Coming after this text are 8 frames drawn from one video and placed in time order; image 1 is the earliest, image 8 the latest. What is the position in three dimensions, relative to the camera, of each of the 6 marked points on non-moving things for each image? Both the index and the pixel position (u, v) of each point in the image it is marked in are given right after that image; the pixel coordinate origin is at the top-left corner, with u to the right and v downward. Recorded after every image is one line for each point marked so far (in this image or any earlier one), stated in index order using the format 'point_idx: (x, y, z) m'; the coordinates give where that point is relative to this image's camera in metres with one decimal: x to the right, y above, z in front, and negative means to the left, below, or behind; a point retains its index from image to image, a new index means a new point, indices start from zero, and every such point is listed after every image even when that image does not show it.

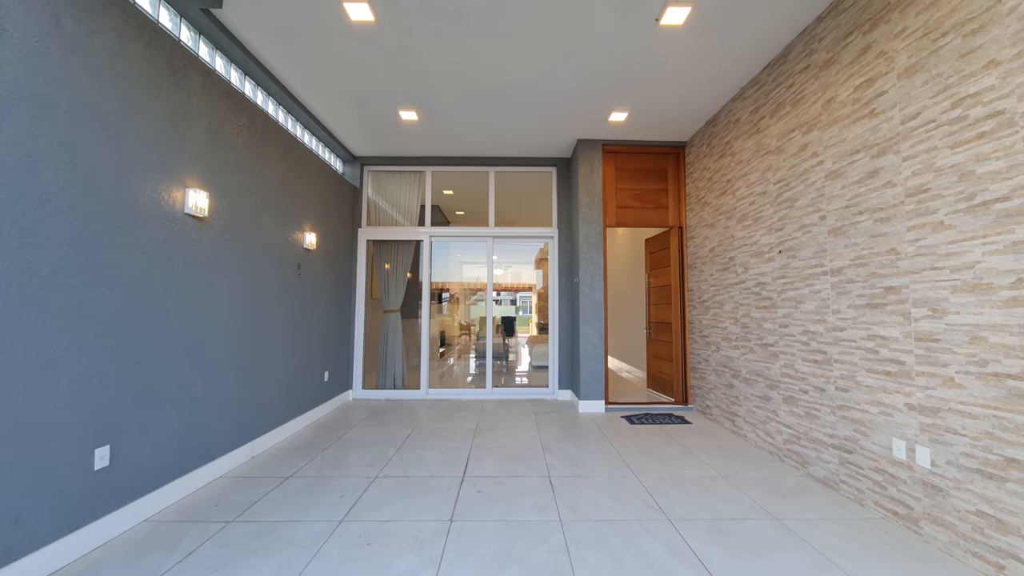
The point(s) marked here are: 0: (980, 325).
0: (+2.1, -0.2, +1.9) m
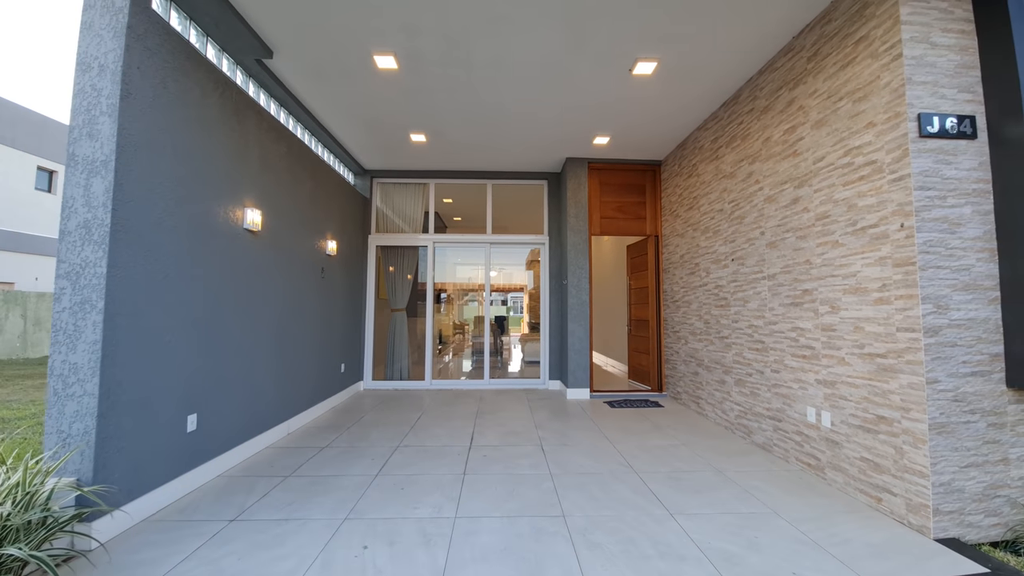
0: (+2.1, -0.2, +2.5) m
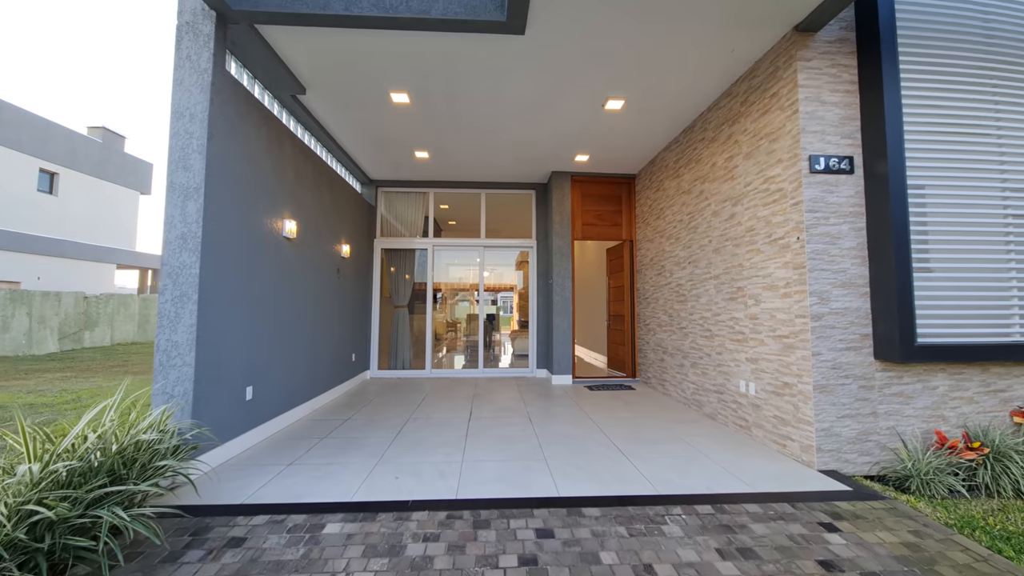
0: (+2.1, -0.2, +3.3) m
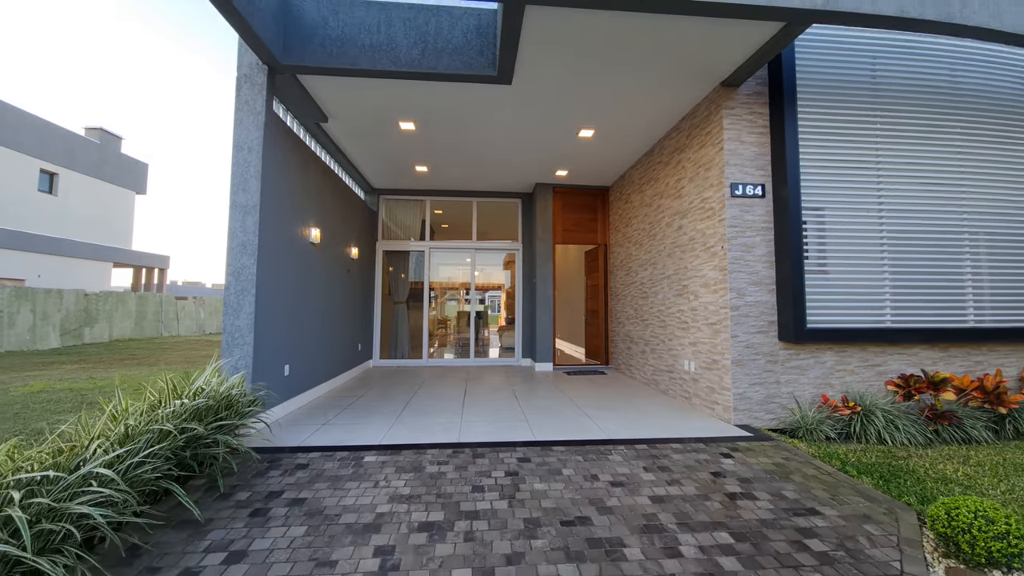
0: (+2.0, -0.1, +4.2) m
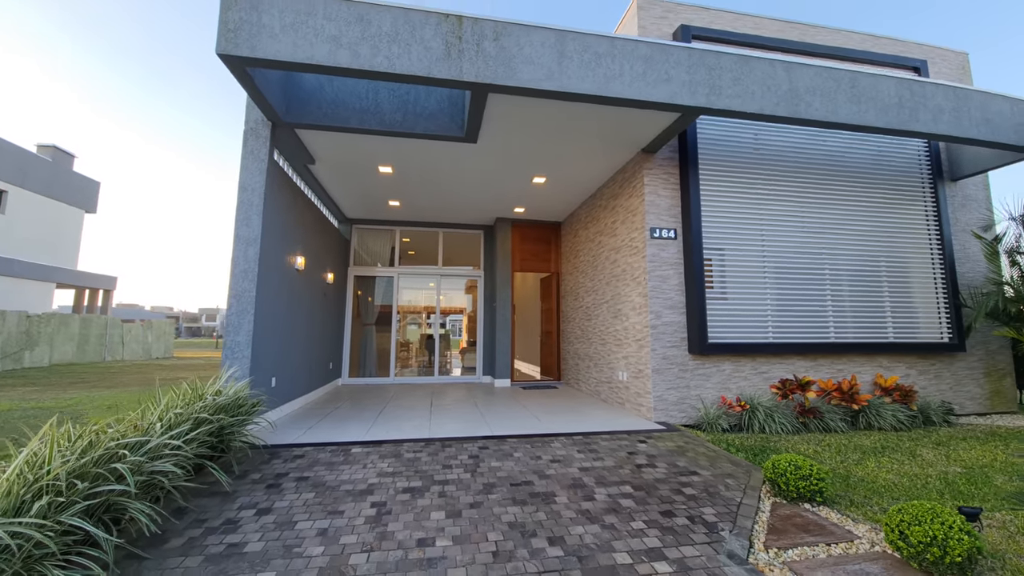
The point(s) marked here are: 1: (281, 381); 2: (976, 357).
0: (+1.5, -0.4, +5.1) m
1: (-2.6, -1.1, +4.8) m
2: (+6.4, -1.0, +5.7) m
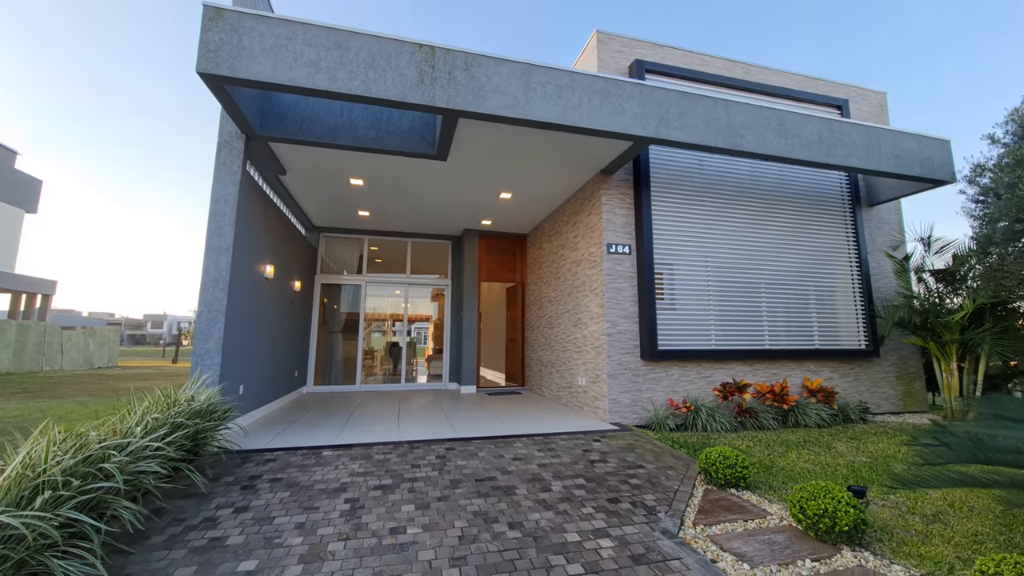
0: (+1.1, -0.6, +5.5) m
1: (-3.1, -1.2, +4.8) m
2: (+5.9, -1.2, +6.5) m
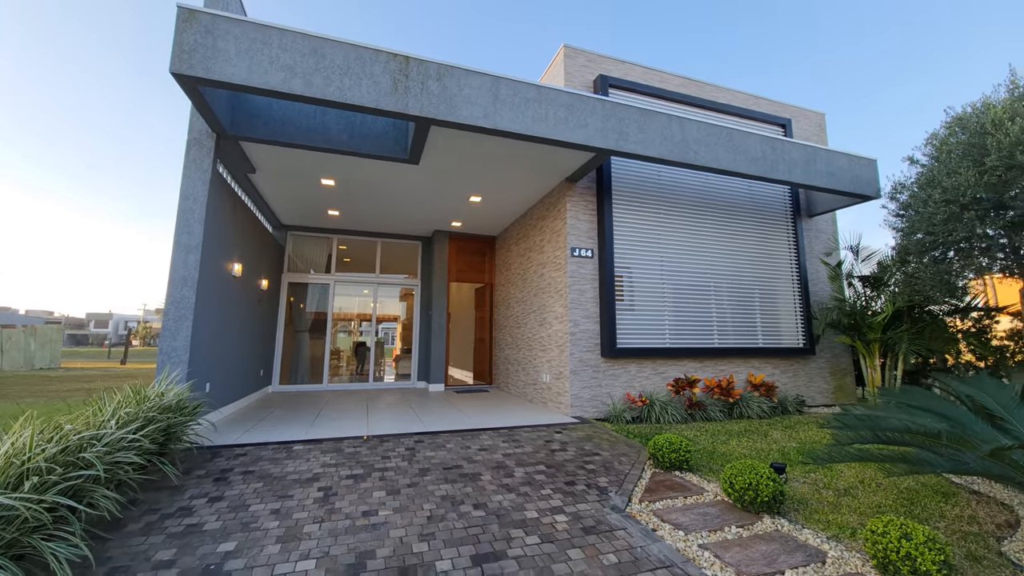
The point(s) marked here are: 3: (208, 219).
0: (+0.6, -0.6, +5.8) m
1: (-3.4, -1.1, +4.8) m
2: (+5.4, -1.2, +7.2) m
3: (-3.3, +0.7, +4.5) m
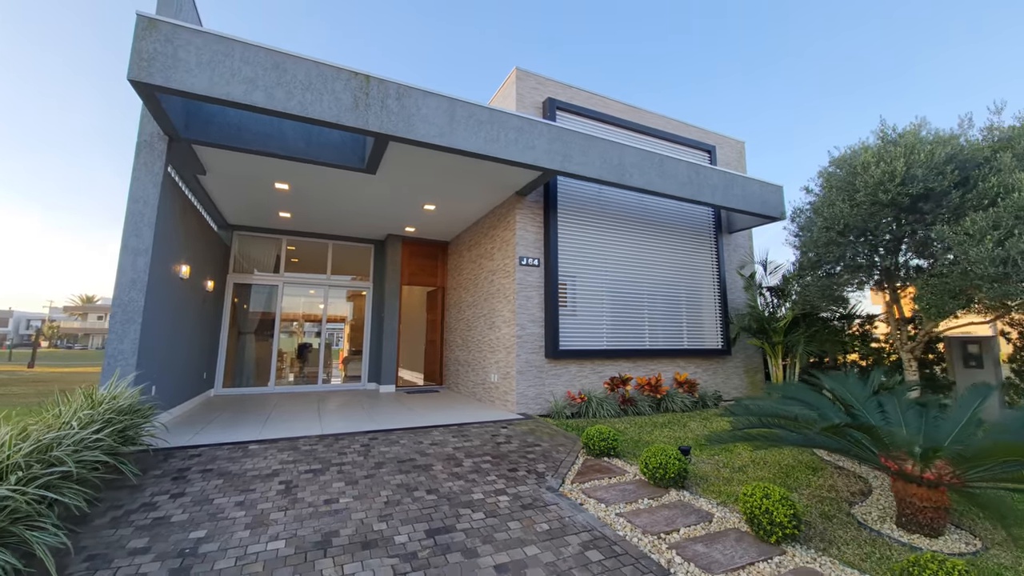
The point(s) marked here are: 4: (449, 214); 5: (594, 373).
0: (-0.1, -0.7, +6.3) m
1: (-4.0, -1.2, +4.8) m
2: (+4.4, -1.4, +8.1) m
3: (-3.8, +0.7, +4.5) m
4: (-1.1, +1.3, +7.1) m
5: (+1.3, -1.3, +6.5) m
